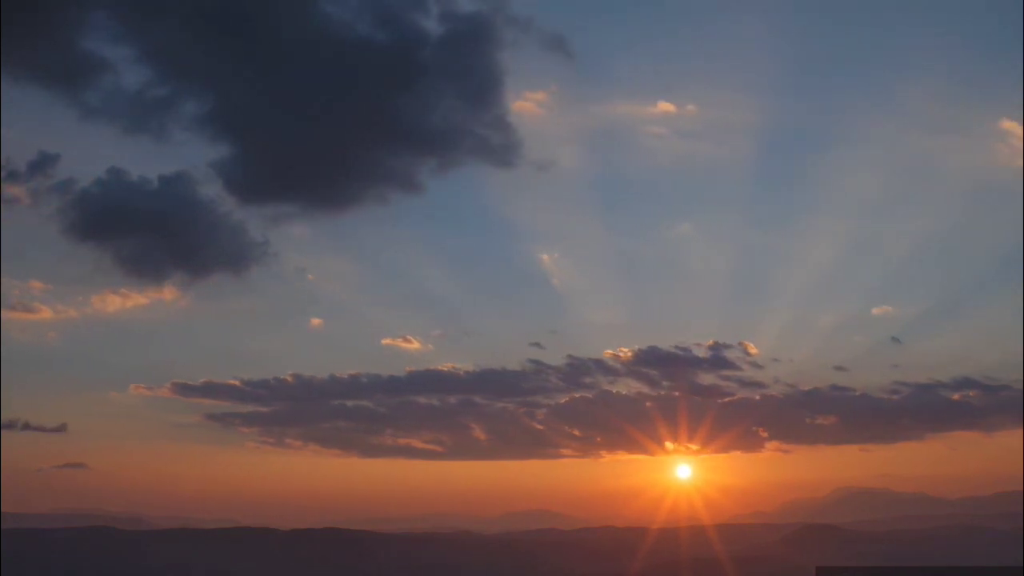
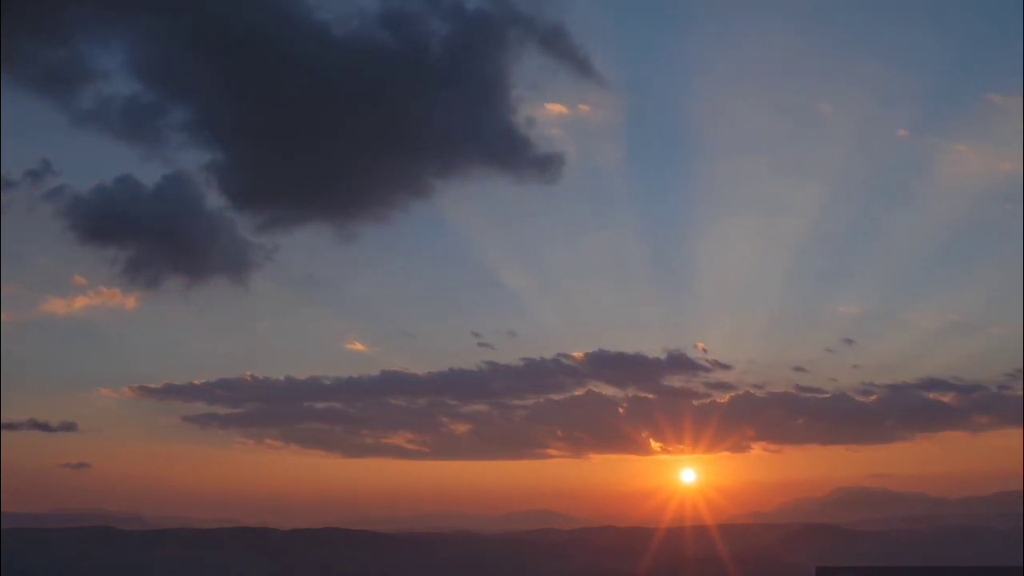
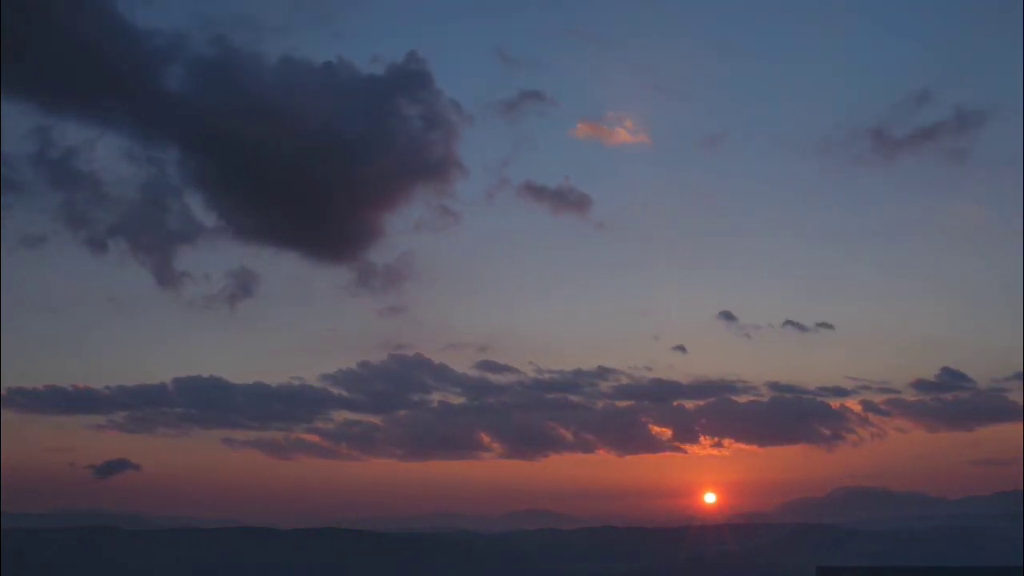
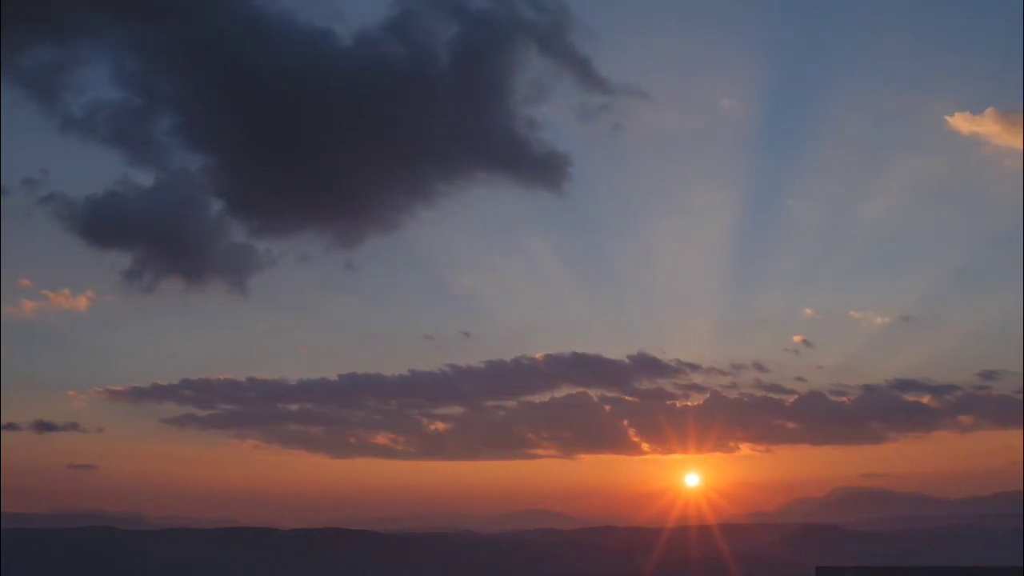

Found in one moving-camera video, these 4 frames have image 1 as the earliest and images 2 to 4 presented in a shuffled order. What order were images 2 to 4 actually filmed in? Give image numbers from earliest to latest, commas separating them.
2, 4, 3
